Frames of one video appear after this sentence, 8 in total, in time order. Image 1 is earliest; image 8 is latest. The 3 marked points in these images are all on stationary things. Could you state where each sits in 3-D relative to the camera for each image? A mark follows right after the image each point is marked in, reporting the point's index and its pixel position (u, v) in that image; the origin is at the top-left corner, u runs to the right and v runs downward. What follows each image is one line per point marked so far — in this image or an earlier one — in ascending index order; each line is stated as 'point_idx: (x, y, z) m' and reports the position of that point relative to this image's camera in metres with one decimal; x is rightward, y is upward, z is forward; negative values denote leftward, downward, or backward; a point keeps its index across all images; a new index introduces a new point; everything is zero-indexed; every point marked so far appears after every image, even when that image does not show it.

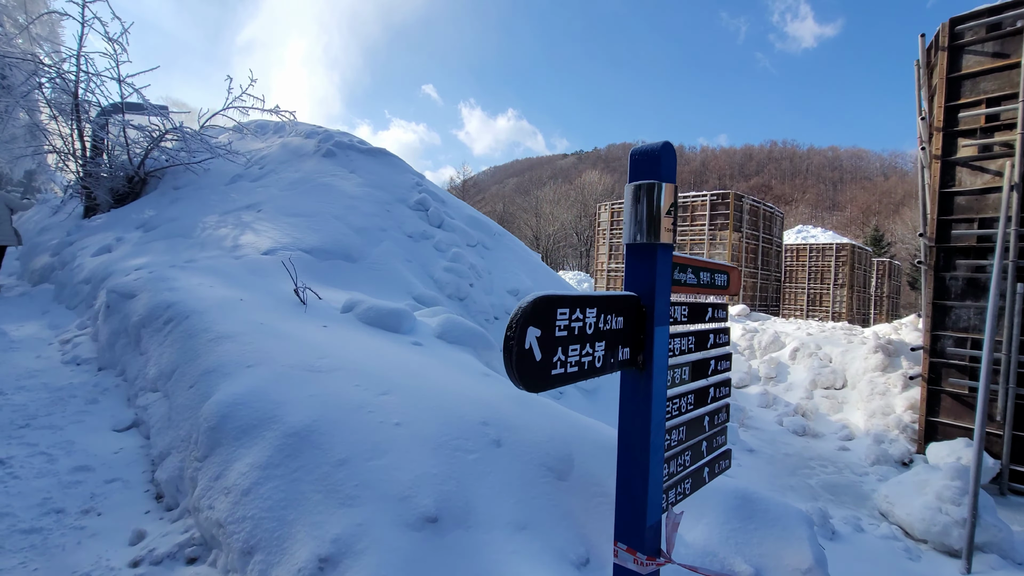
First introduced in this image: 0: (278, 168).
0: (-4.5, +2.3, +9.3) m
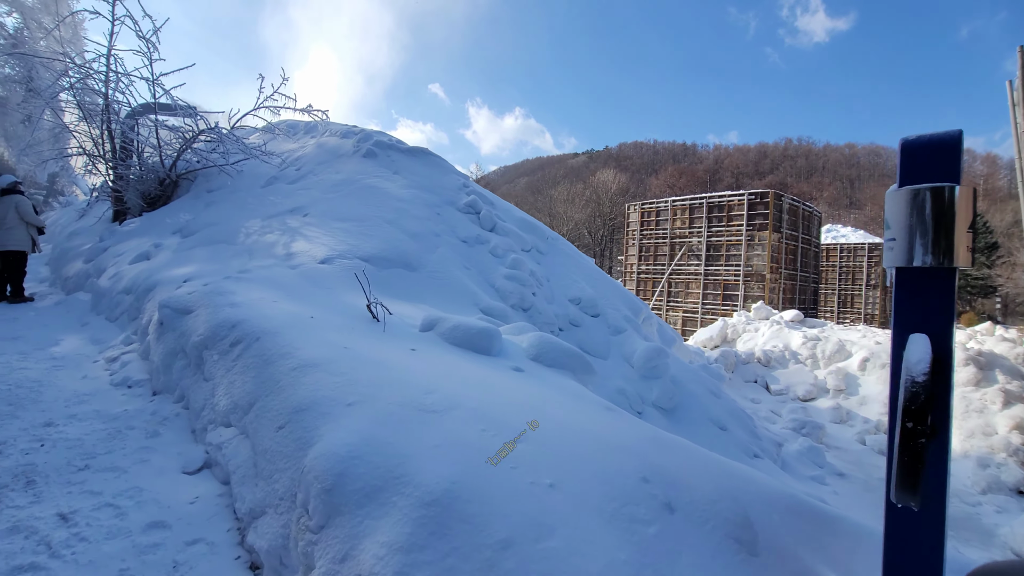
0: (-3.6, +2.2, +8.9) m
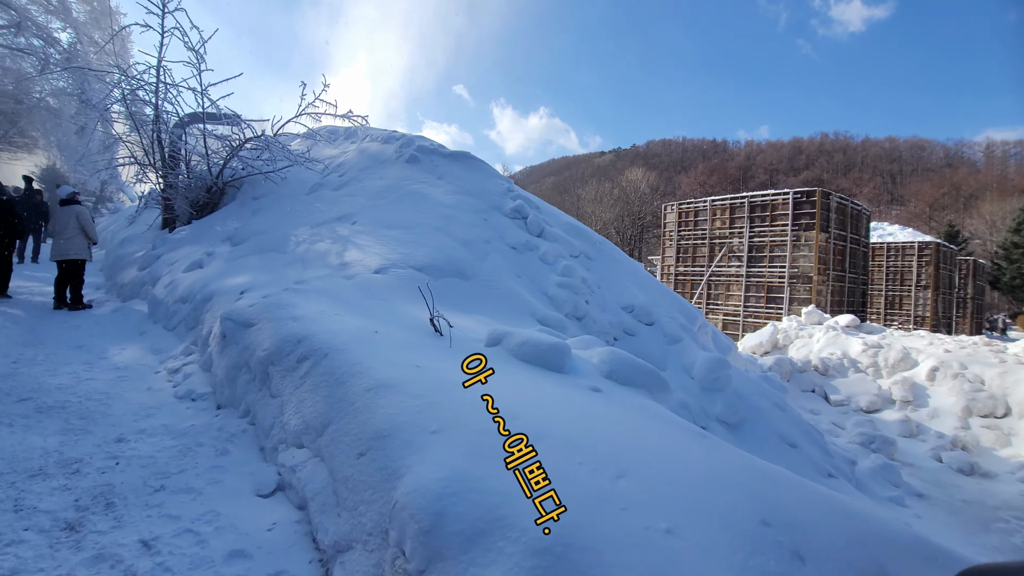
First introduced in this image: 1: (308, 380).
0: (-2.8, +2.1, +8.9) m
1: (-1.4, -0.6, +3.2) m
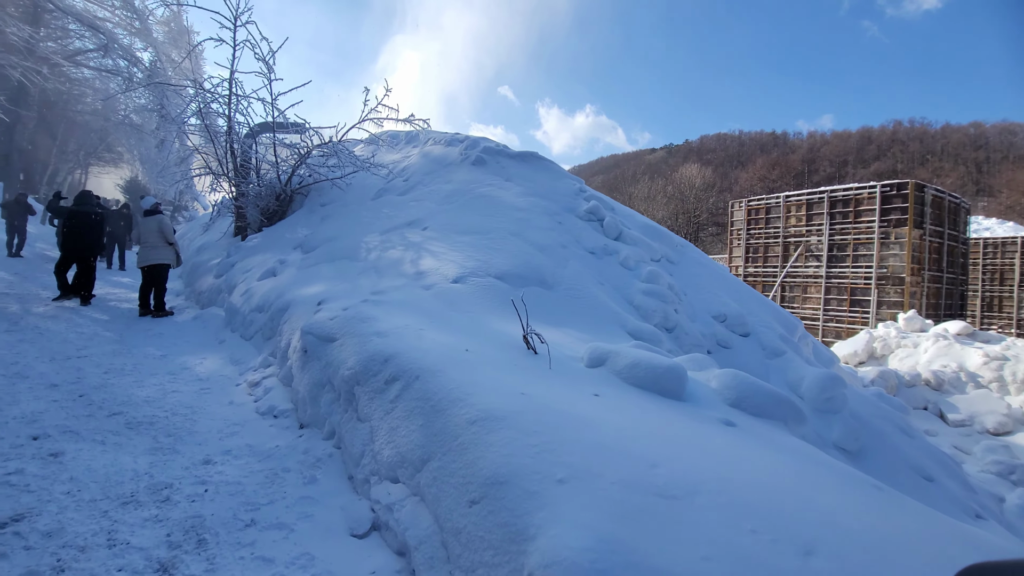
0: (-1.5, +2.0, +8.7) m
1: (-0.7, -0.7, +3.0) m
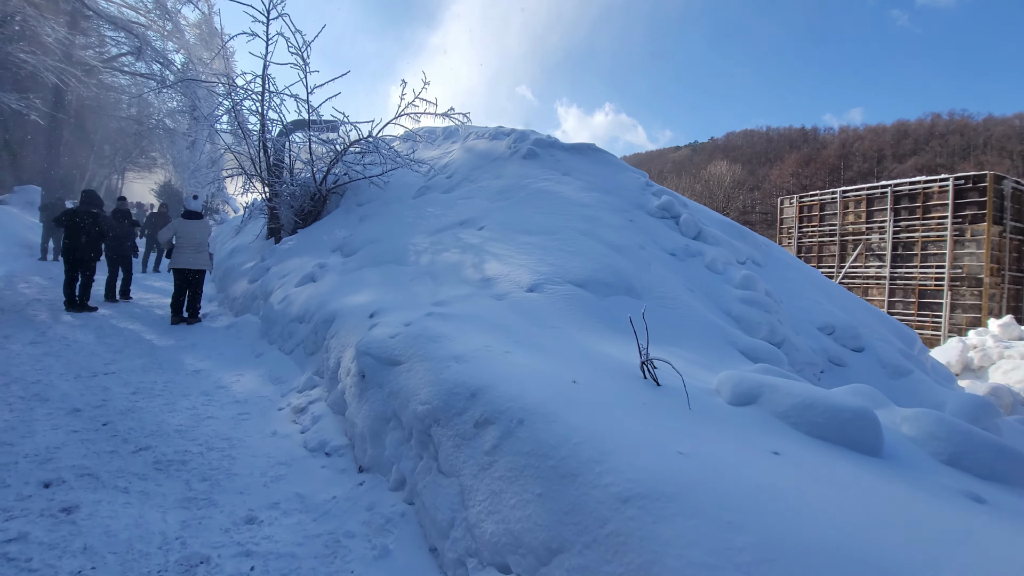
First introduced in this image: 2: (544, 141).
0: (-0.7, +1.9, +8.1) m
1: (-0.1, -0.8, +2.3) m
2: (+0.5, +2.4, +8.1) m
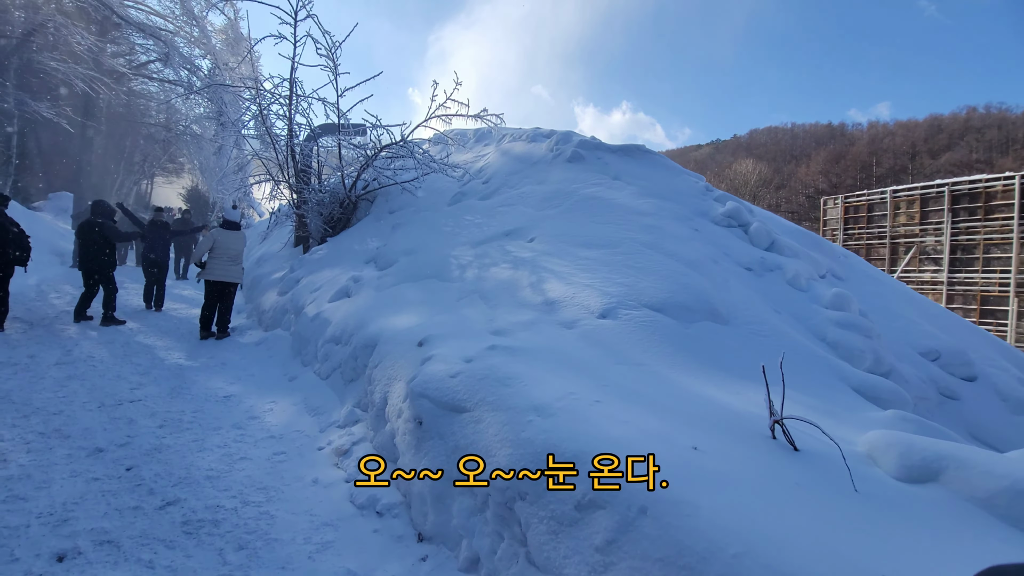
0: (0.0, +1.7, +7.6) m
1: (+0.4, -1.0, +1.7) m
2: (+1.2, +2.3, +7.5) m
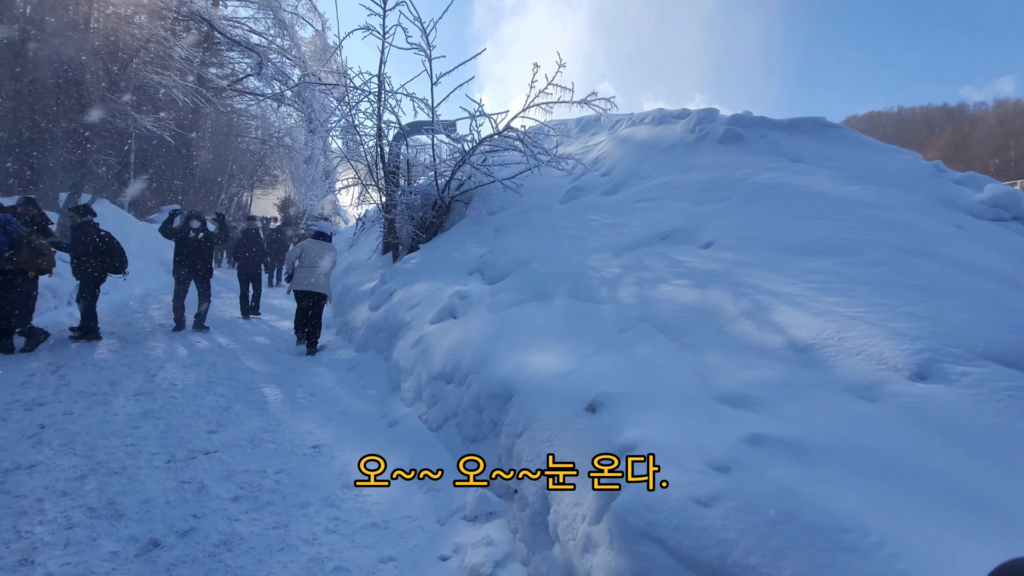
0: (+1.6, +1.5, +6.1) m
1: (+1.2, -1.1, +0.3) m
2: (+2.8, +2.1, +5.9) m
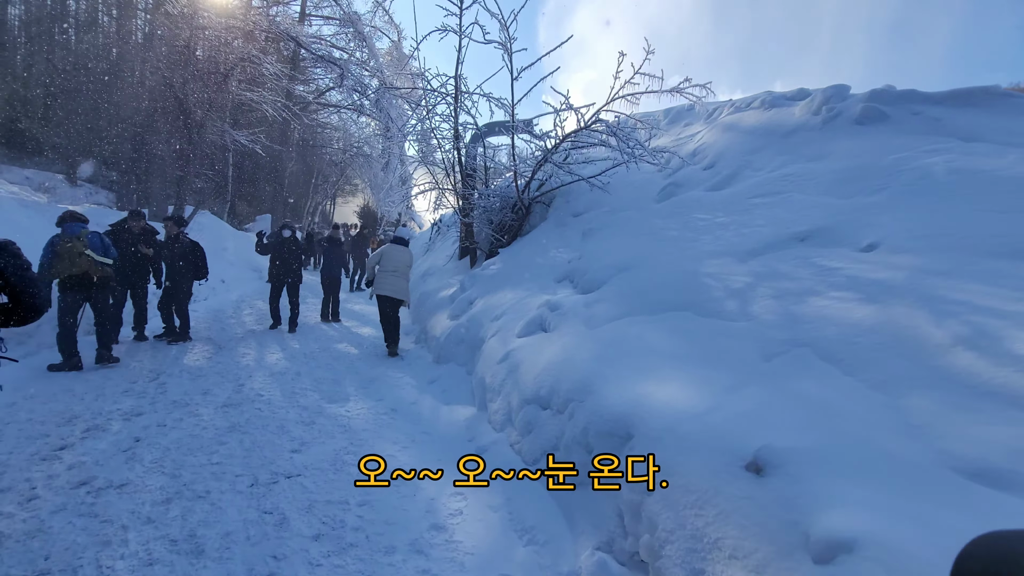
0: (+2.7, +1.4, +5.3) m
1: (+1.4, -1.2, -0.4) m
2: (+3.8, +2.0, +5.0) m
